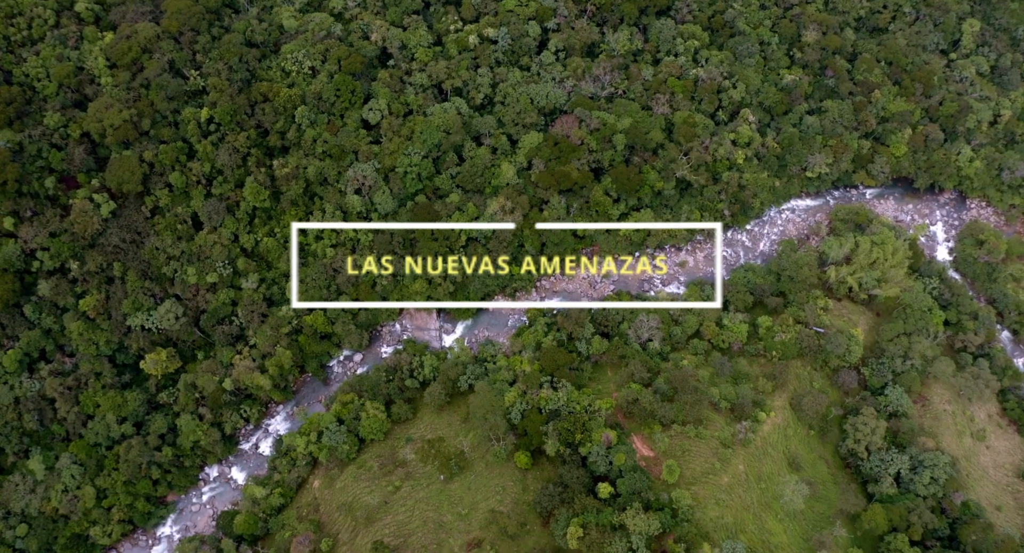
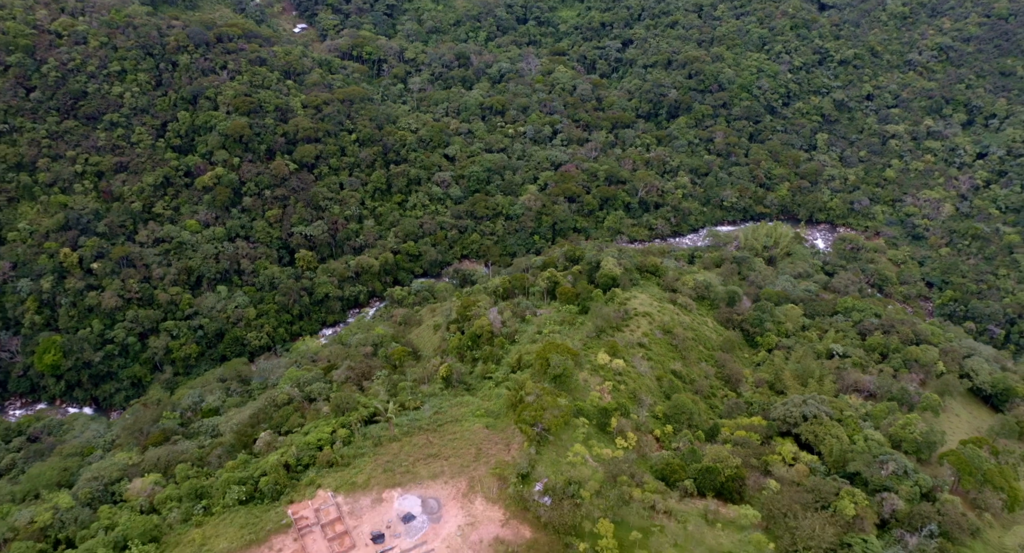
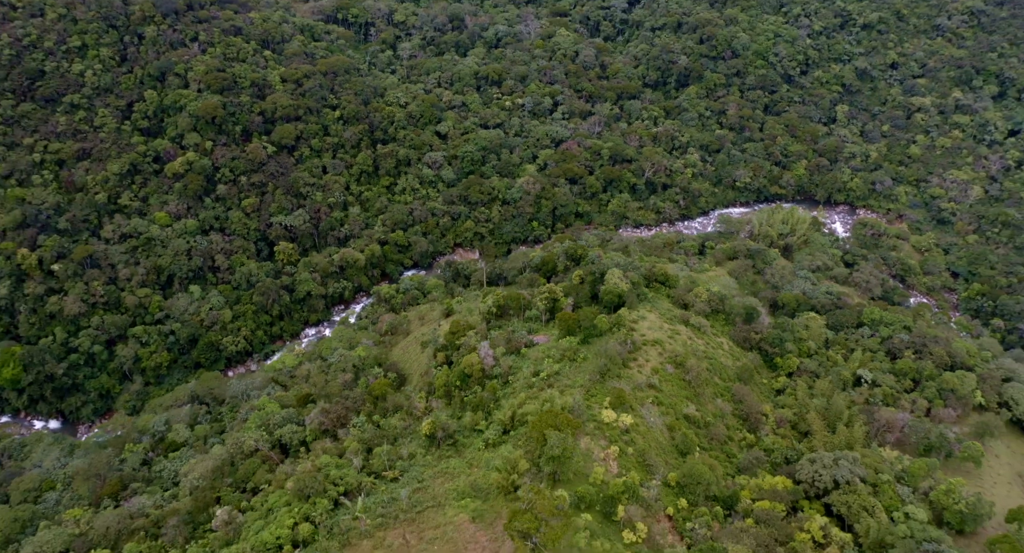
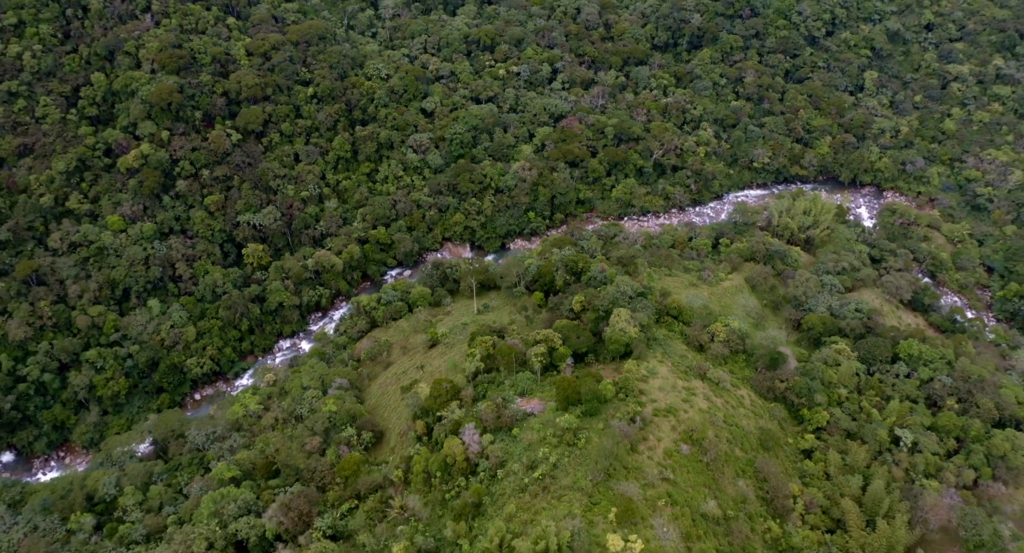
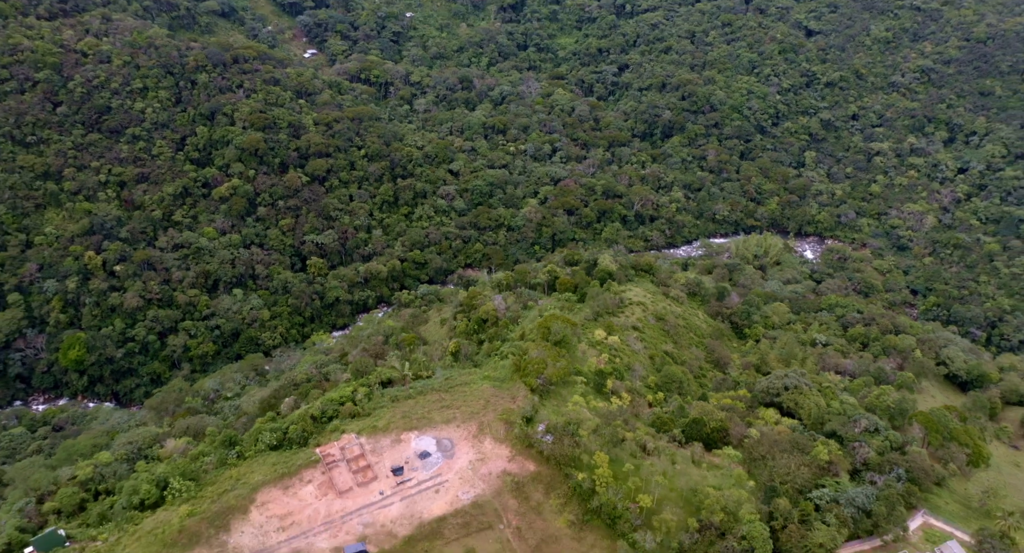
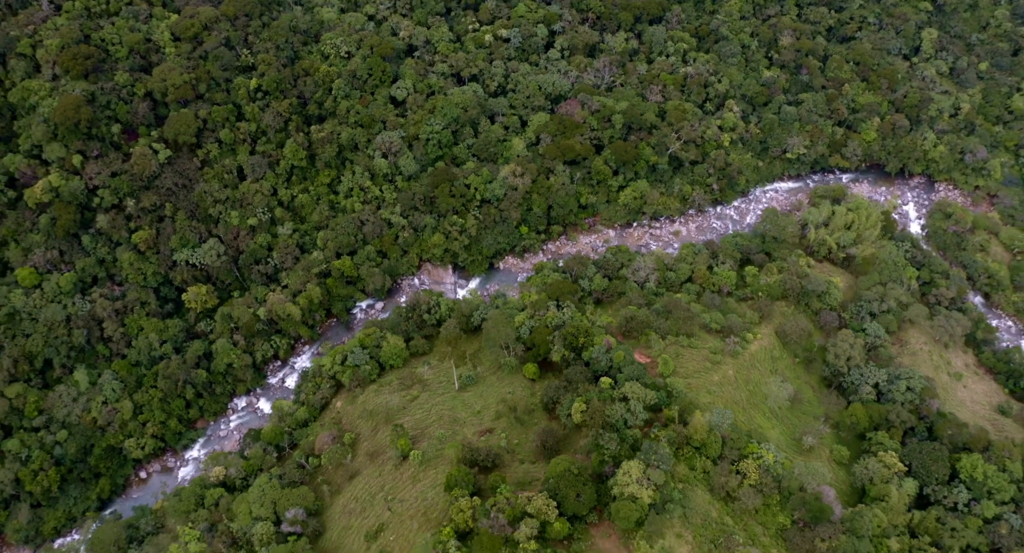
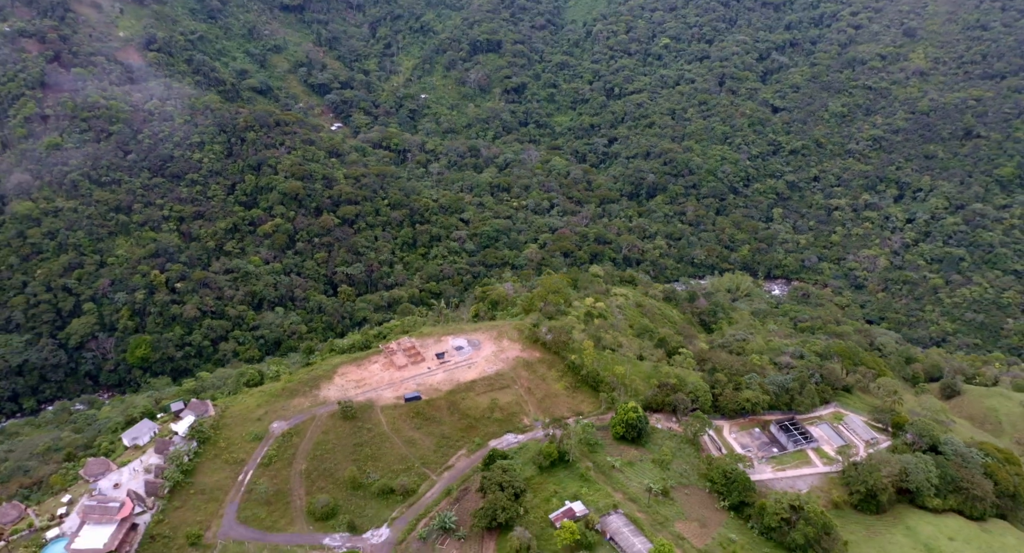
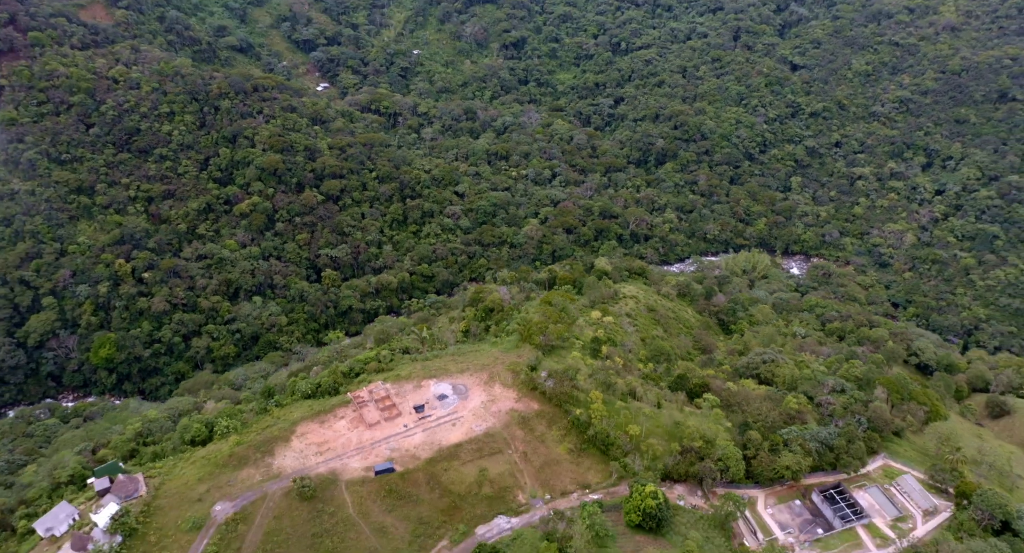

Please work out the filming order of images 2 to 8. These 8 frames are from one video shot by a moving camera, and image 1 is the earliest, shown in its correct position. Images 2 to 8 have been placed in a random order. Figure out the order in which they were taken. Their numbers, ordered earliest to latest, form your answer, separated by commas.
6, 4, 3, 2, 5, 8, 7
